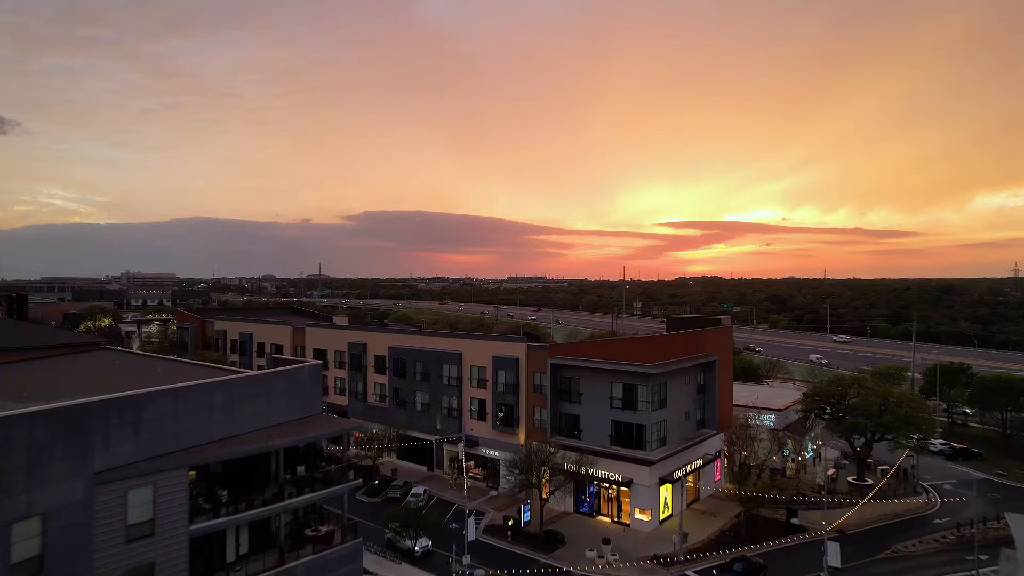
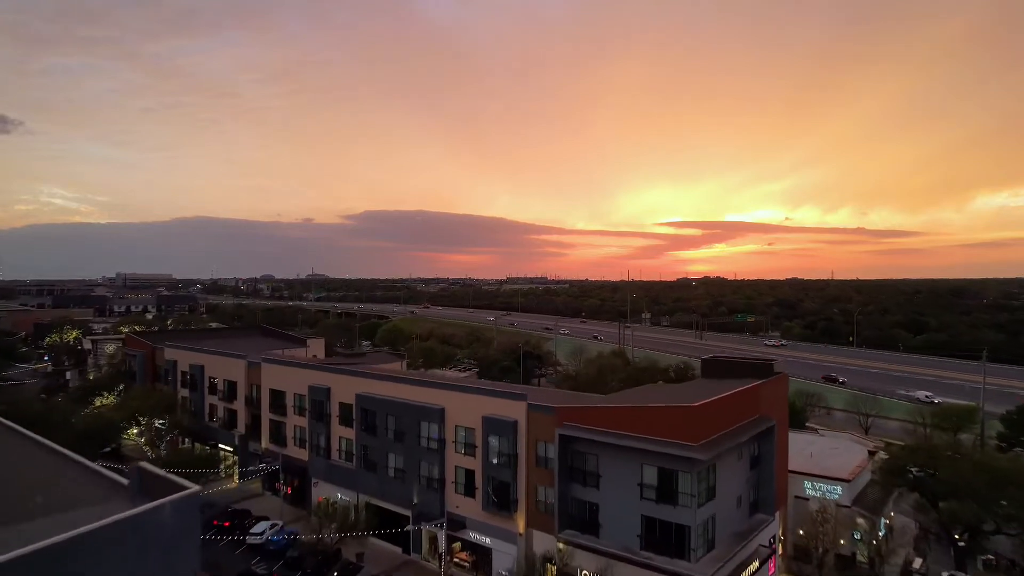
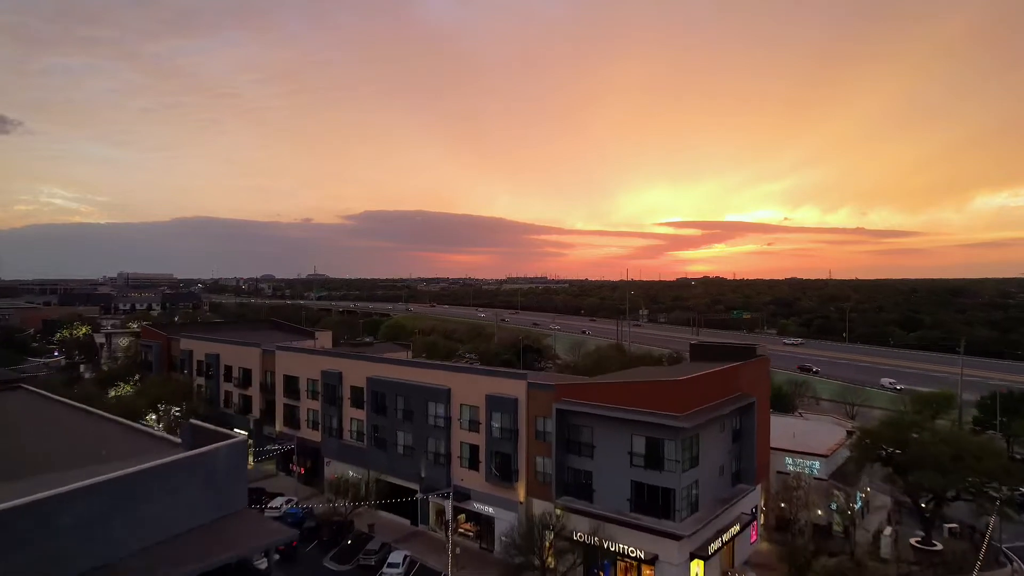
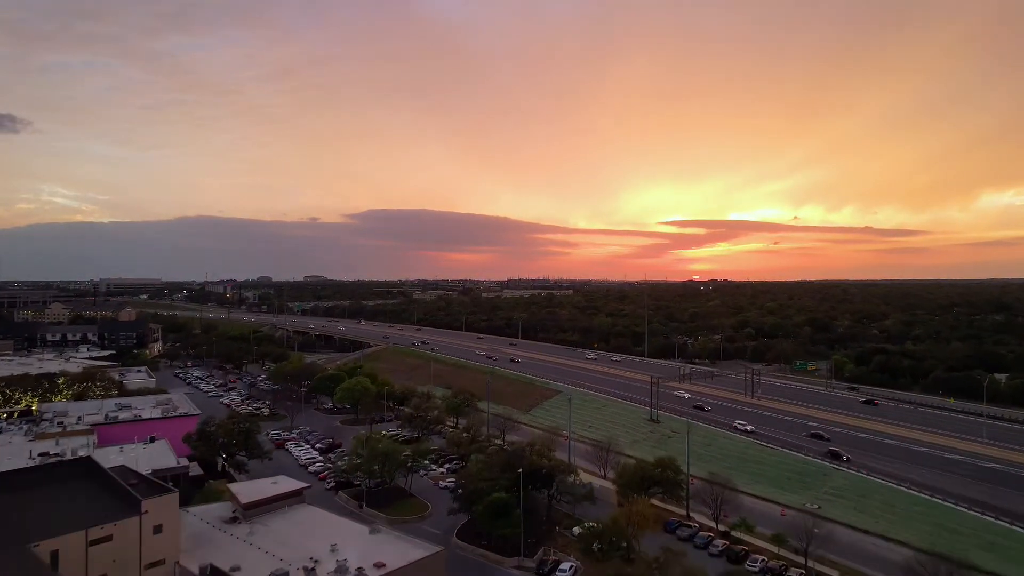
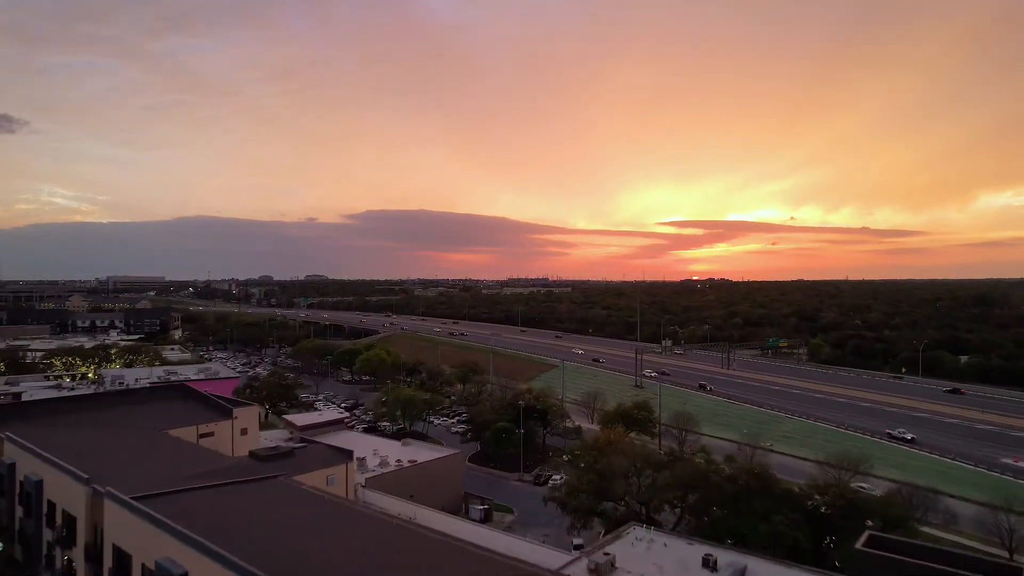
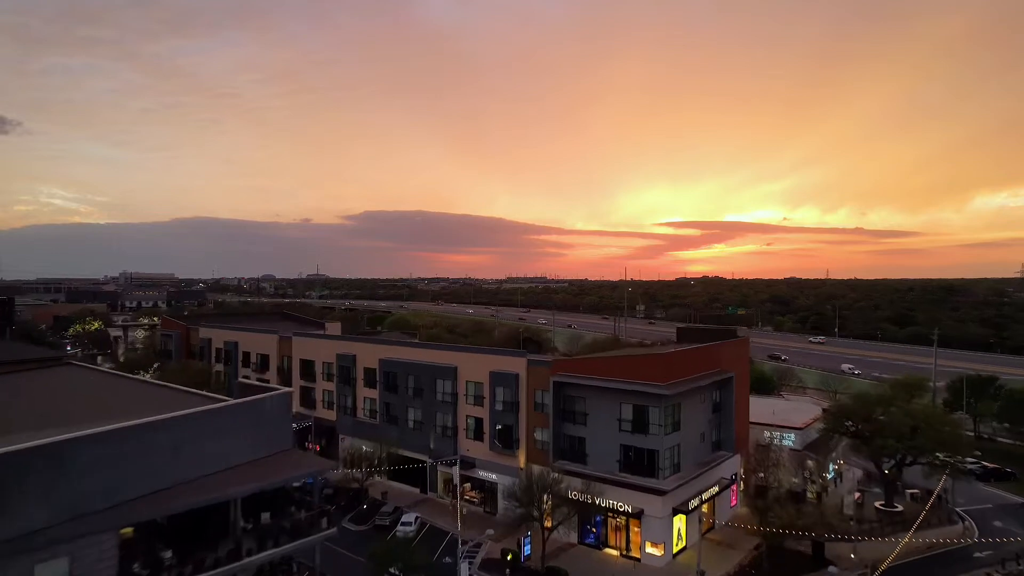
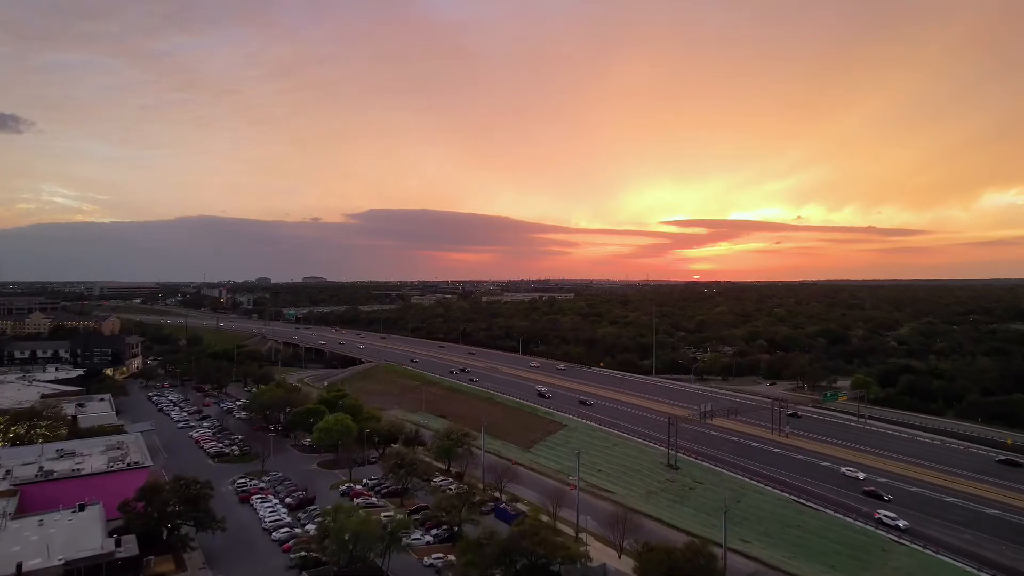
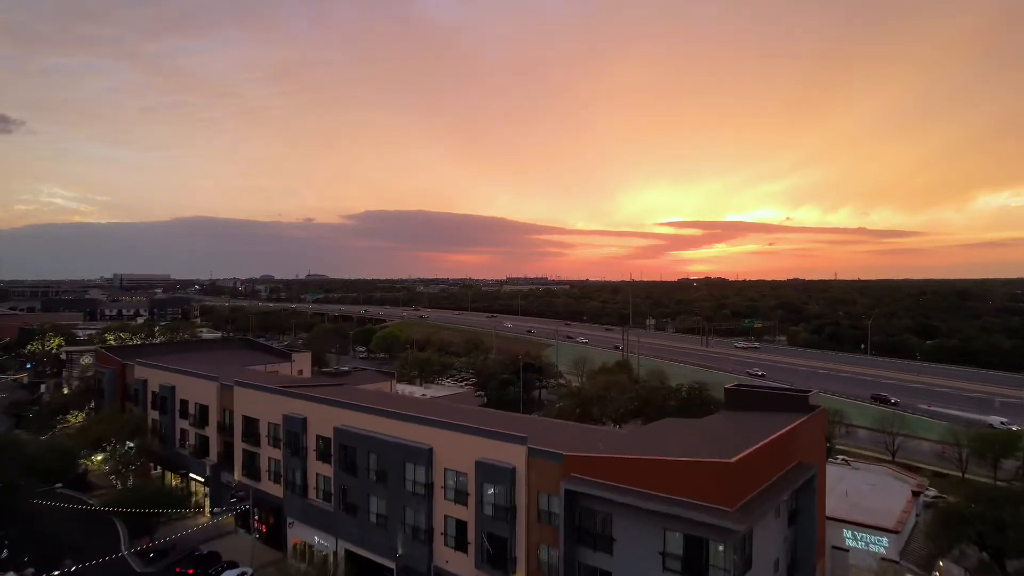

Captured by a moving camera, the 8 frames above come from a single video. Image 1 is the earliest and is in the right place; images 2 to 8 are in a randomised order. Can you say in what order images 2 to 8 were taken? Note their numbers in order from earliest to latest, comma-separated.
6, 3, 2, 8, 5, 4, 7
